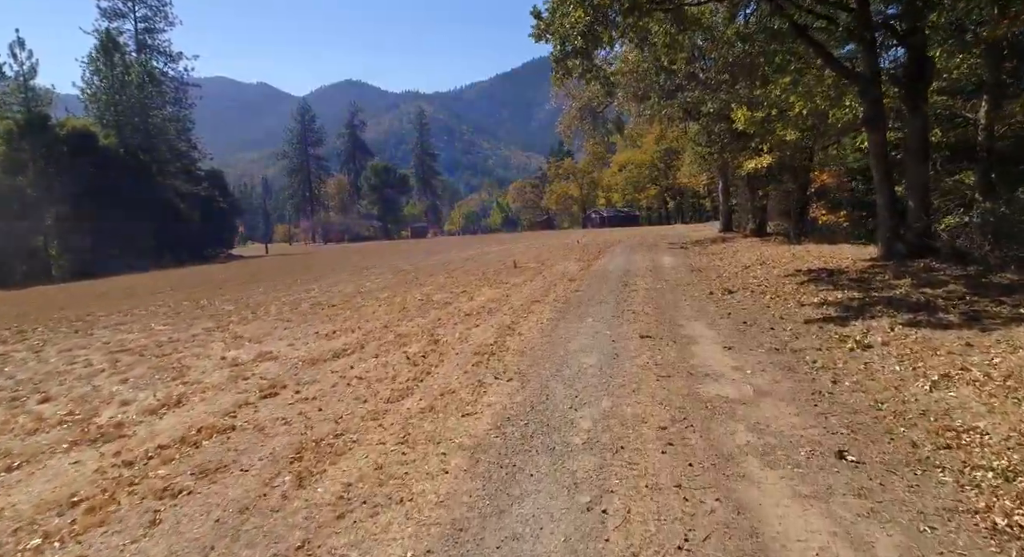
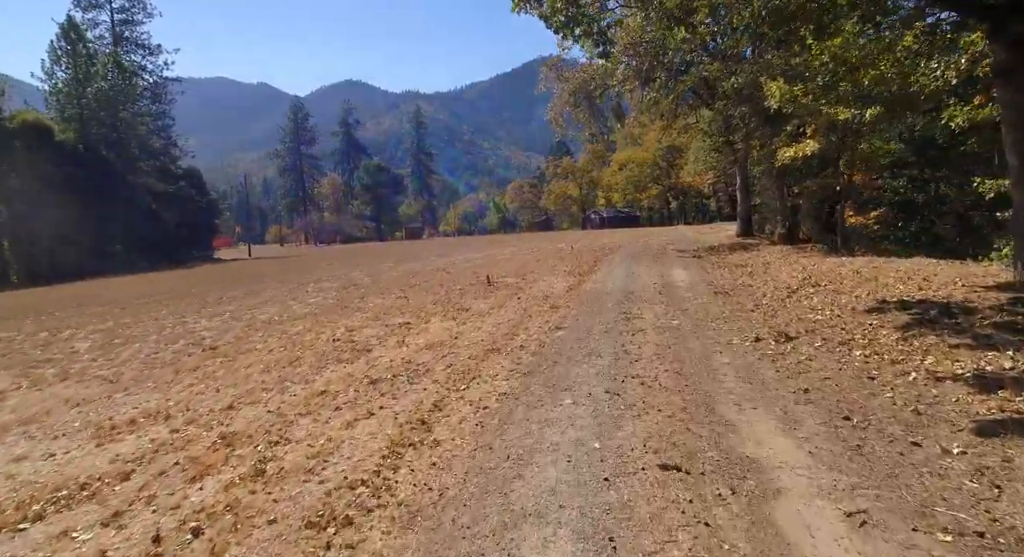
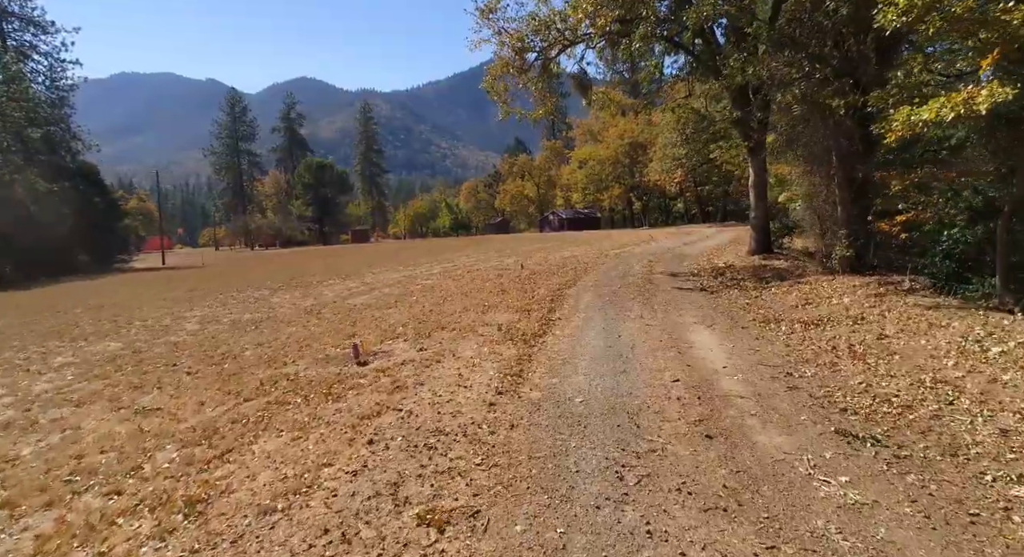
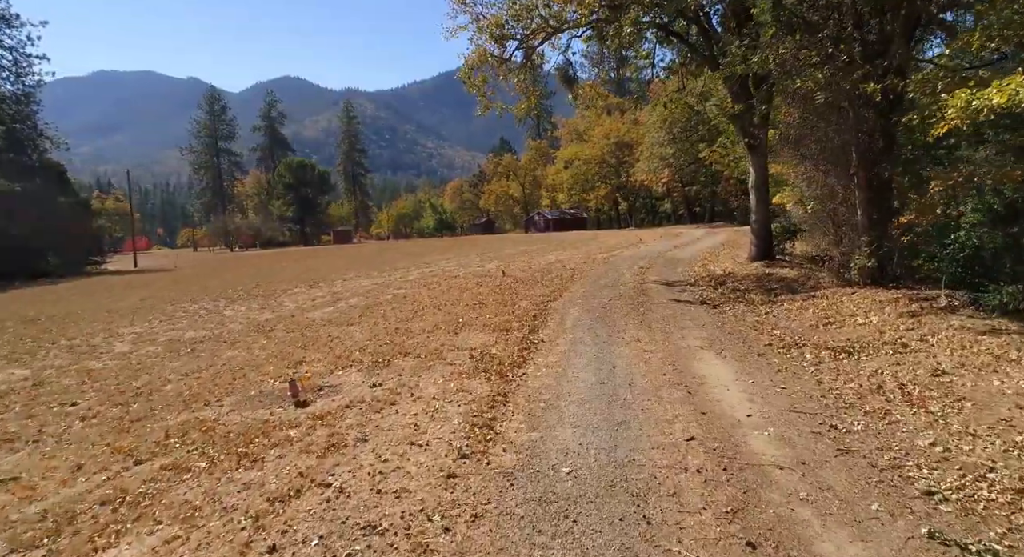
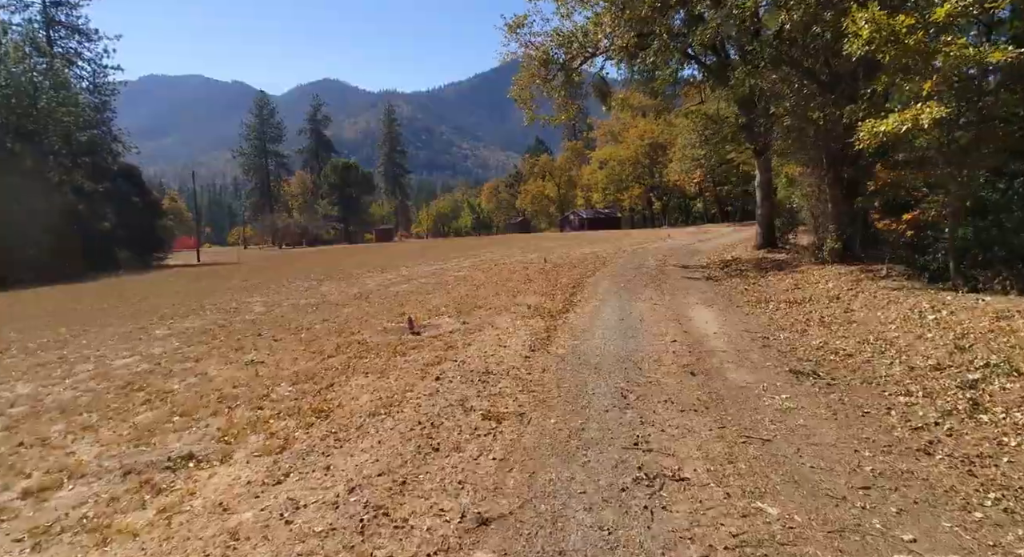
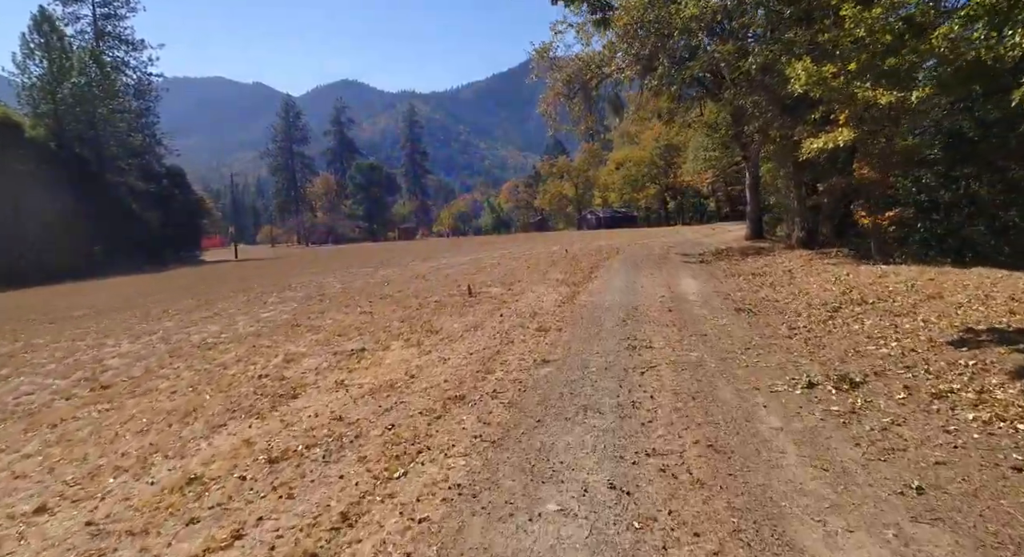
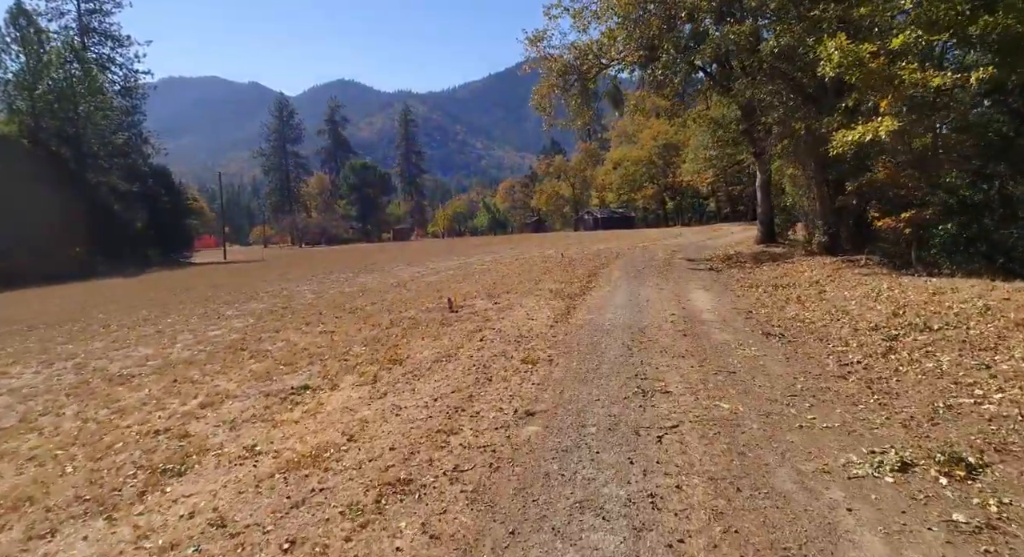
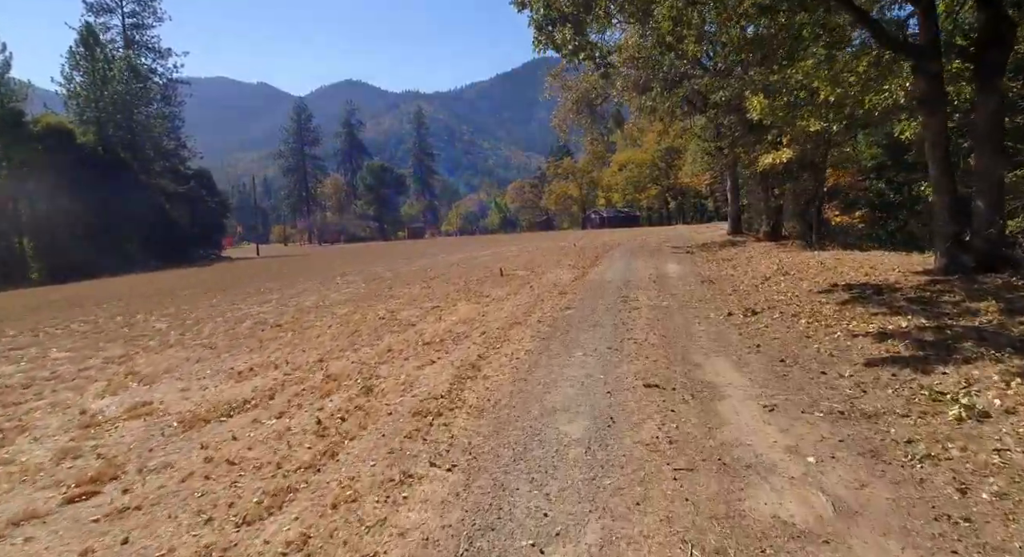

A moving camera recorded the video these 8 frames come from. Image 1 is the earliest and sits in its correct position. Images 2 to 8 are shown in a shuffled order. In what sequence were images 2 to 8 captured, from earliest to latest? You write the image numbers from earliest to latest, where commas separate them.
8, 2, 6, 7, 5, 3, 4
